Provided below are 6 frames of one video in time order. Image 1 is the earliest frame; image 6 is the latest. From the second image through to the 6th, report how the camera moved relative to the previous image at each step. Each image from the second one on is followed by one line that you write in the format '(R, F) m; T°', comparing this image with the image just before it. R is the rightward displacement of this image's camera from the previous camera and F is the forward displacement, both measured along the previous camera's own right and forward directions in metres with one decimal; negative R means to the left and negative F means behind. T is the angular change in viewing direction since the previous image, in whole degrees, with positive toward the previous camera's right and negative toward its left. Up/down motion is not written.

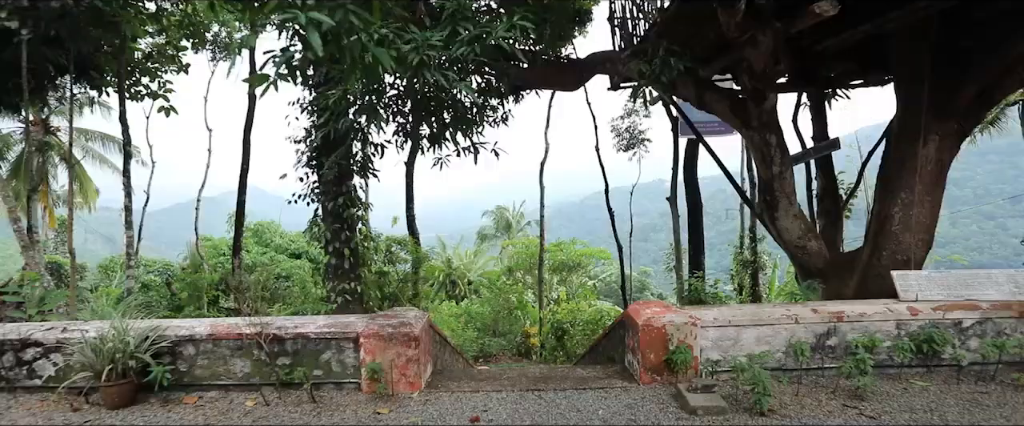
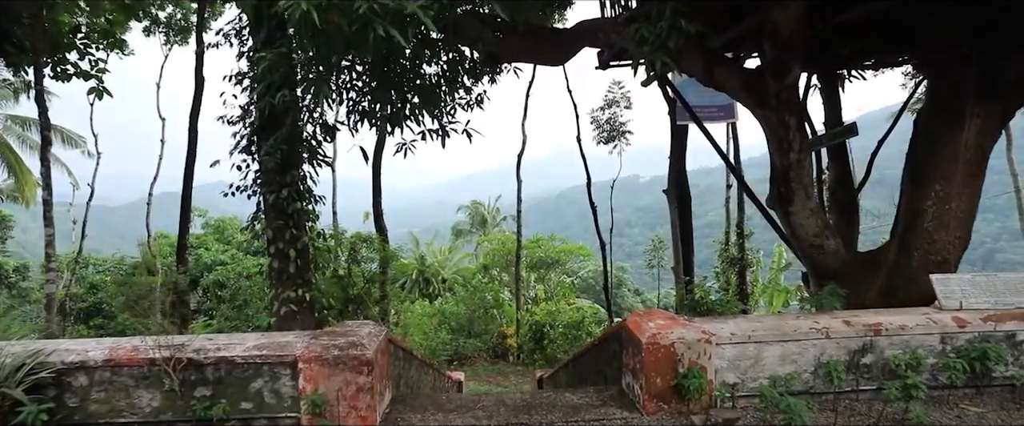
(0.0, +0.8) m; +3°
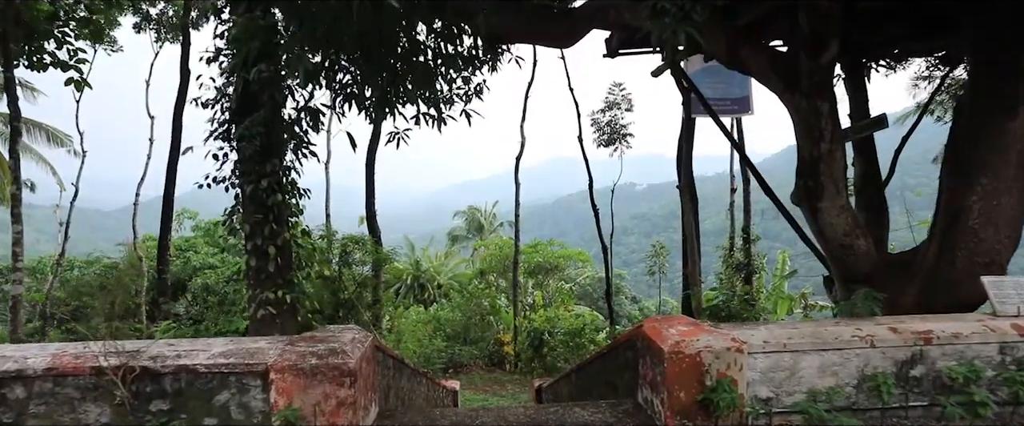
(0.0, +0.4) m; 0°
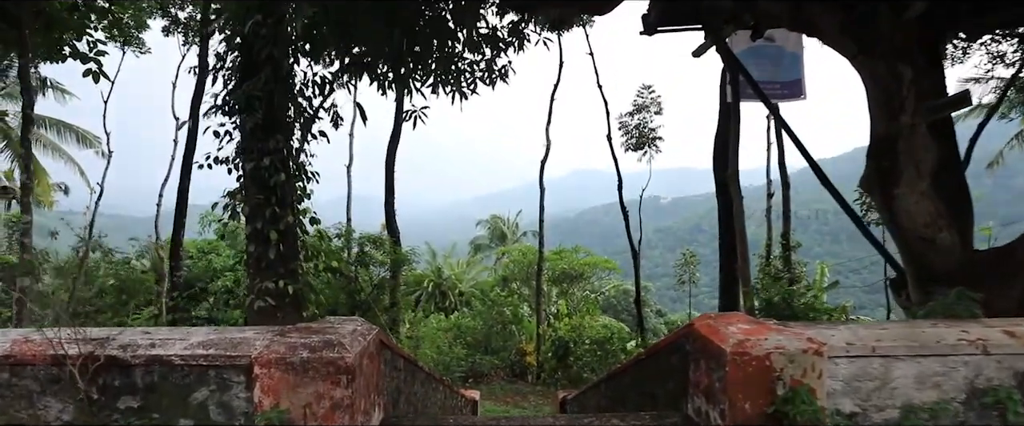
(0.0, +0.5) m; -2°
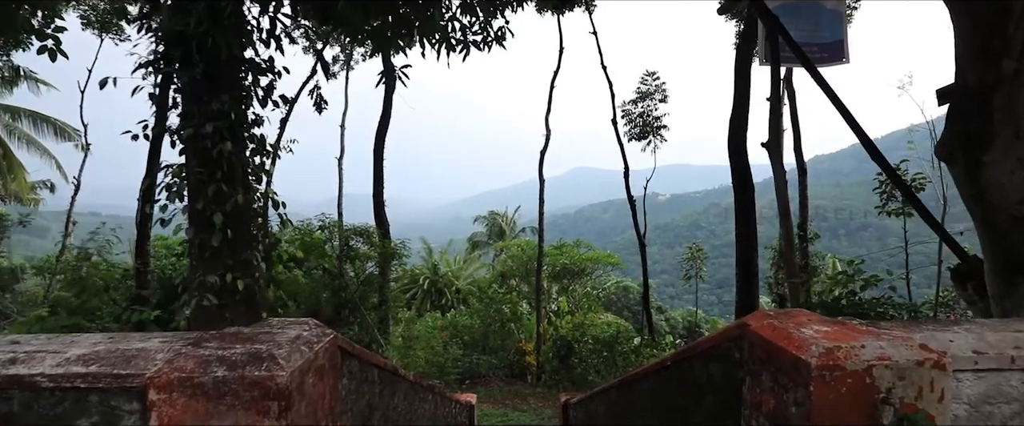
(0.0, +0.7) m; 0°
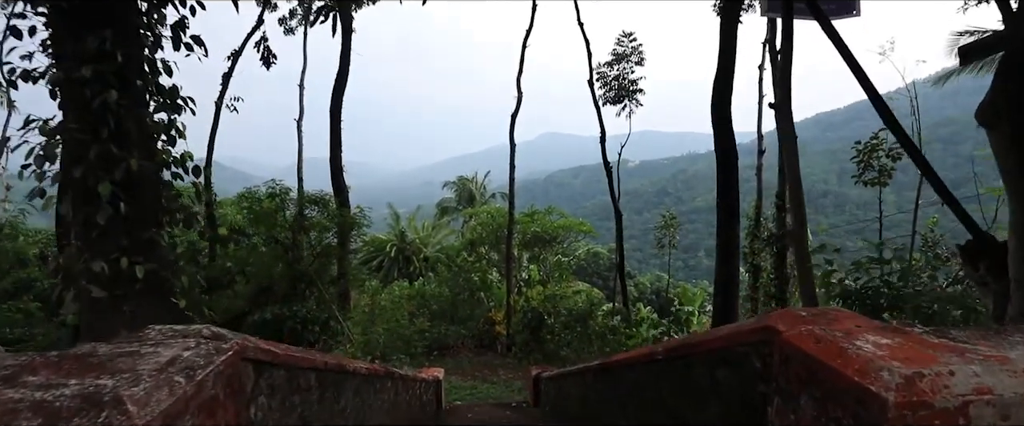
(0.0, +0.6) m; +3°
